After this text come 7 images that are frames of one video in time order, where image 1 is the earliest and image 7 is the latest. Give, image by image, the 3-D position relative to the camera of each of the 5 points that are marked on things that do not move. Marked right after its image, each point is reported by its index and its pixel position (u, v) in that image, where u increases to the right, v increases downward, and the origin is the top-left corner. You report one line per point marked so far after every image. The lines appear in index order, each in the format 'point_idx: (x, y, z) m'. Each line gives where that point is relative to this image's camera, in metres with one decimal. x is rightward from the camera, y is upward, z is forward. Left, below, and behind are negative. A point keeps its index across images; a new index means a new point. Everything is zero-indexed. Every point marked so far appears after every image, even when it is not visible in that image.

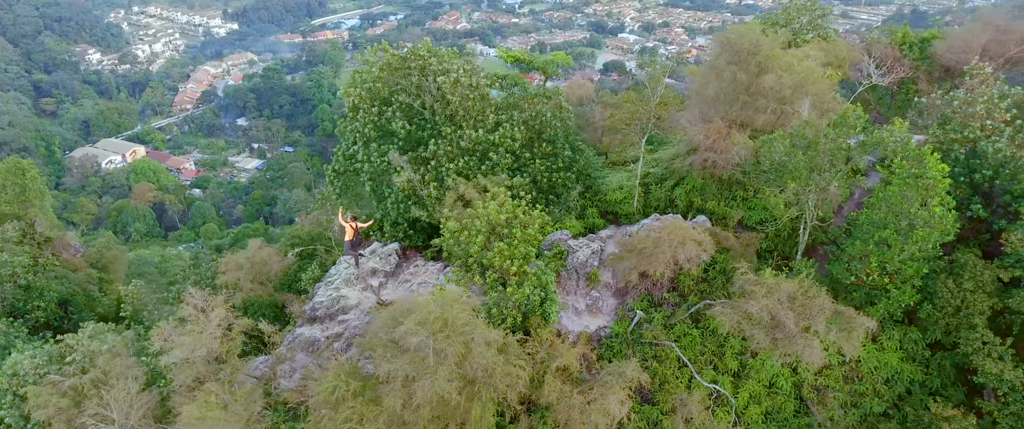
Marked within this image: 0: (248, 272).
0: (-5.8, -1.3, +13.4) m
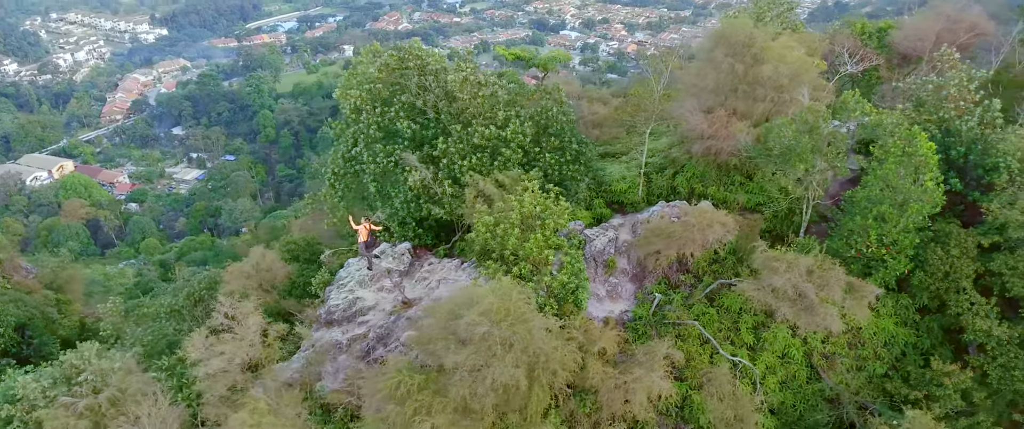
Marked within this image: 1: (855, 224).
0: (-5.6, -1.5, +13.2) m
1: (+6.0, -0.2, +10.5) m
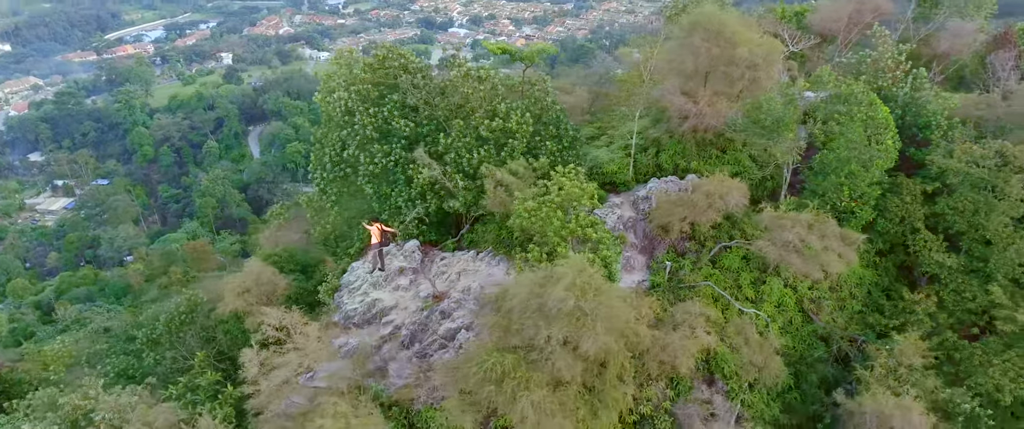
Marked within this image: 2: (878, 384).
0: (-5.4, -1.7, +12.7) m
1: (+6.3, +0.6, +12.0) m
2: (+6.1, -2.8, +10.0) m
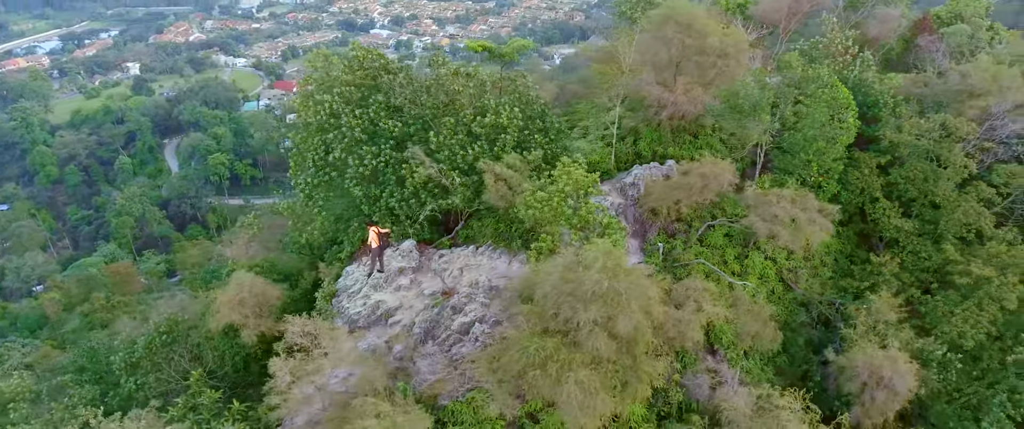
0: (-5.4, -1.9, +12.3) m
1: (+6.2, +1.2, +13.0) m
2: (+6.4, -2.3, +11.0) m
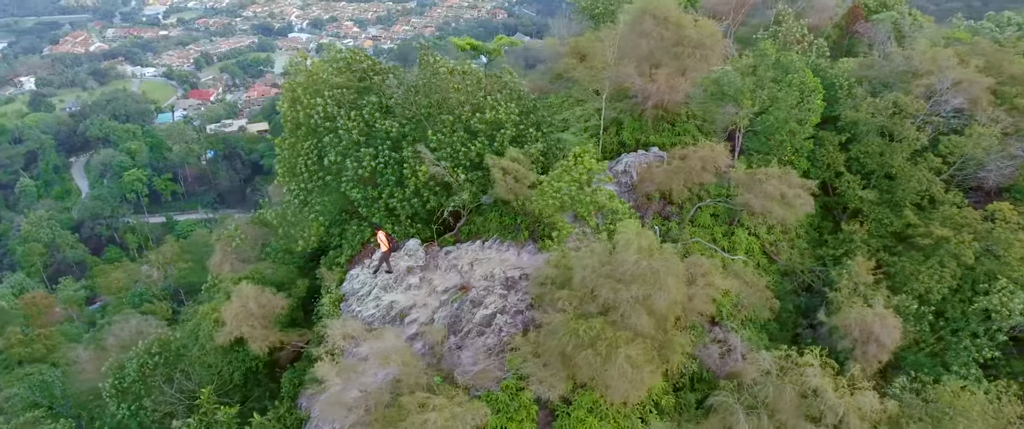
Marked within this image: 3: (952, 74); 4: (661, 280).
0: (-5.1, -2.1, +12.1) m
1: (+6.0, +1.7, +14.0) m
2: (+6.7, -1.7, +12.0) m
3: (+10.5, +3.4, +14.5) m
4: (+2.1, -0.9, +8.7) m
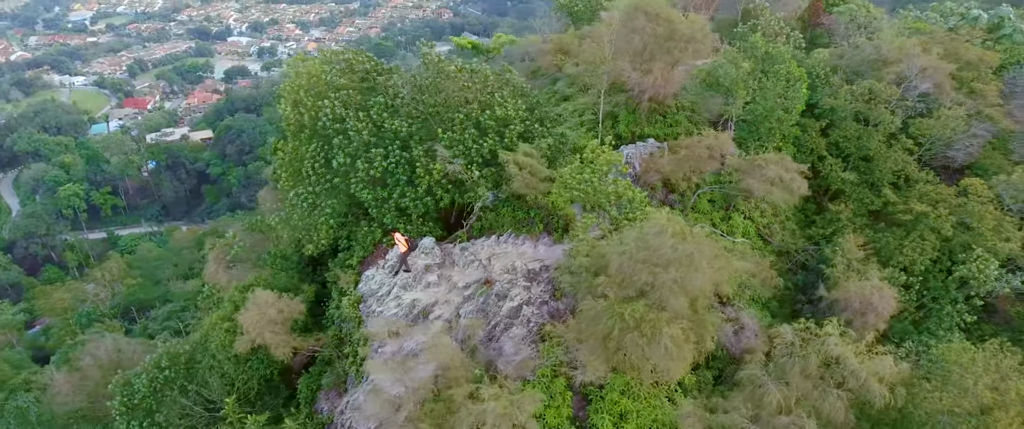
0: (-4.7, -2.2, +11.9) m
1: (+6.1, +2.1, +14.7) m
2: (+7.1, -1.3, +12.9) m
3: (+10.5, +3.9, +15.6) m
4: (+2.8, -0.7, +9.2) m
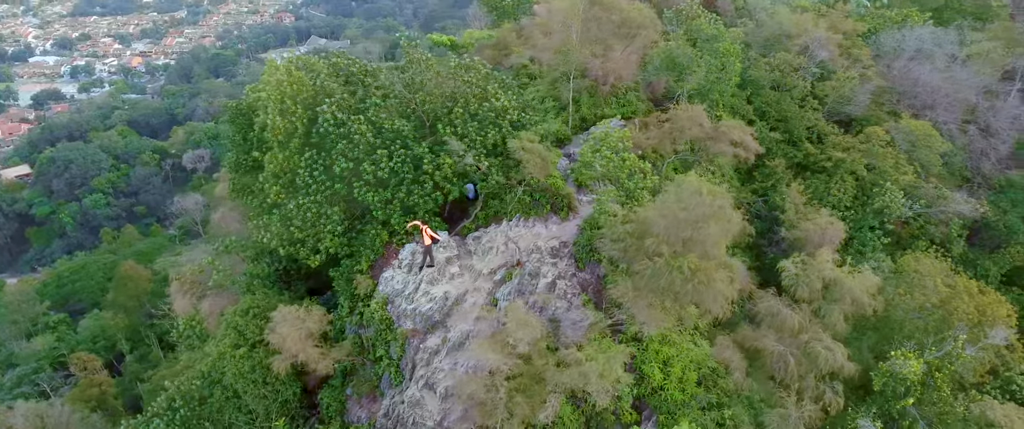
0: (-3.9, -2.4, +11.6) m
1: (+5.4, +3.1, +16.7) m
2: (+7.1, -0.1, +15.1) m
3: (+9.2, +5.5, +18.4) m
4: (+3.7, 0.0, +10.6) m
